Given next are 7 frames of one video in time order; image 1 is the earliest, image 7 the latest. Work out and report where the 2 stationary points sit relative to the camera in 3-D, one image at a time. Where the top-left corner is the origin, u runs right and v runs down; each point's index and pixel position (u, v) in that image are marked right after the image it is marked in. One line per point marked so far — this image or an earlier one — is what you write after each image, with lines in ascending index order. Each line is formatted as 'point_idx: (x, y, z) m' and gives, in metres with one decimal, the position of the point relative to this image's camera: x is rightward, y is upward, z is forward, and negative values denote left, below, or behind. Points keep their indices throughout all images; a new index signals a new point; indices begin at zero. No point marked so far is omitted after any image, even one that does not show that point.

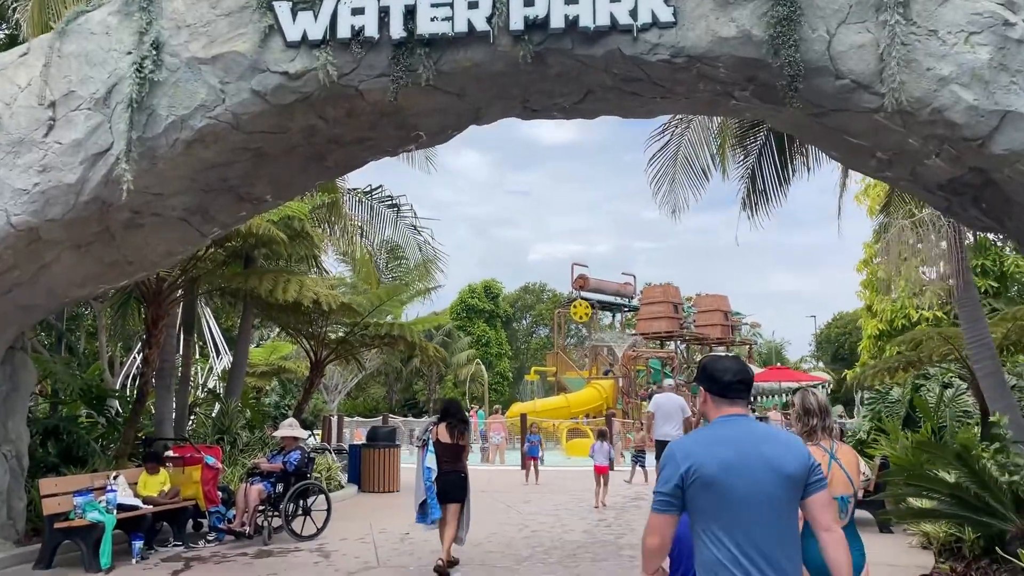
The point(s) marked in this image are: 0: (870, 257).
0: (+6.7, +0.6, +15.0) m
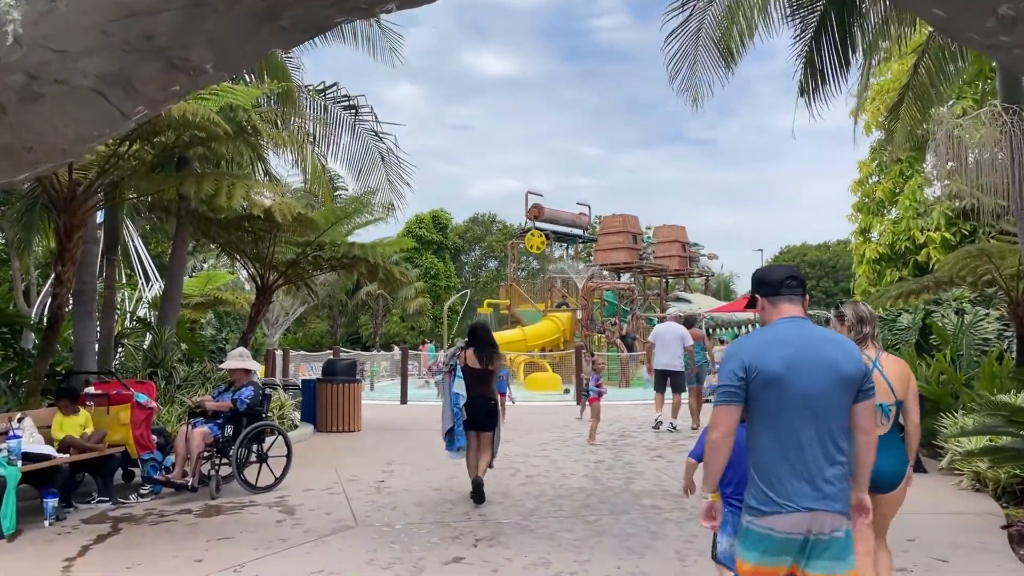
0: (+6.1, +1.9, +14.0) m
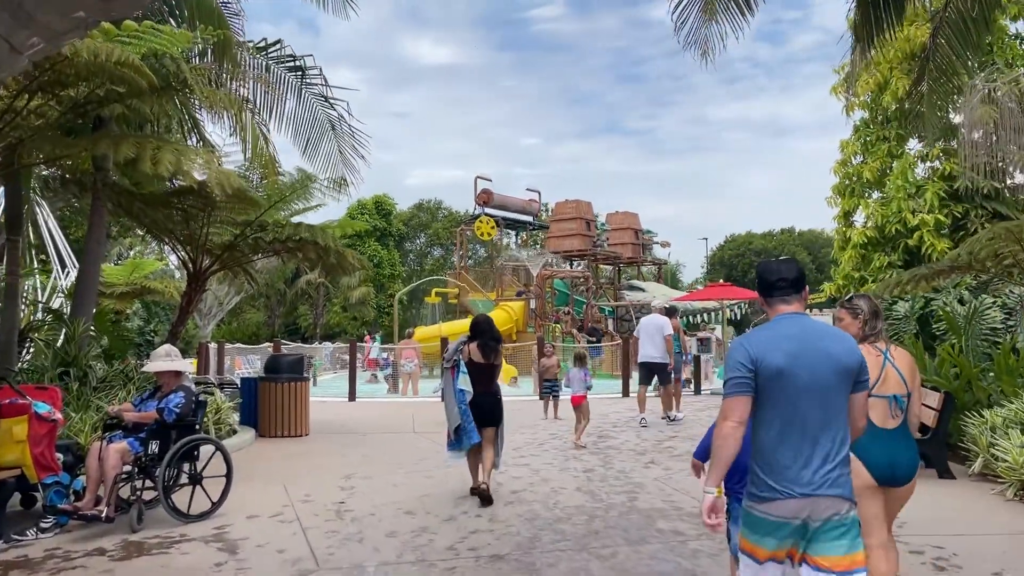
0: (+5.5, +2.2, +13.3) m
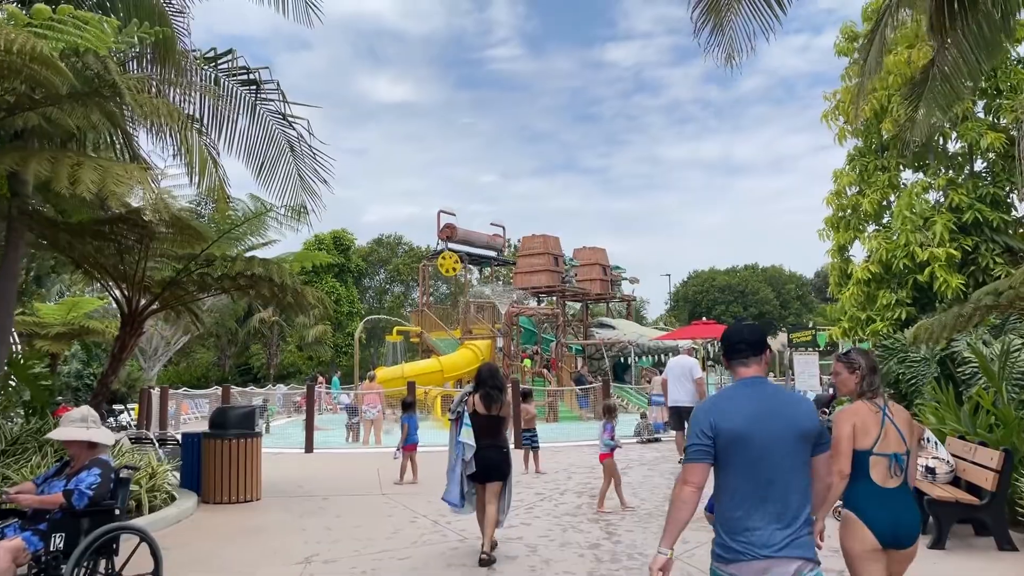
0: (+5.1, +1.6, +12.6) m
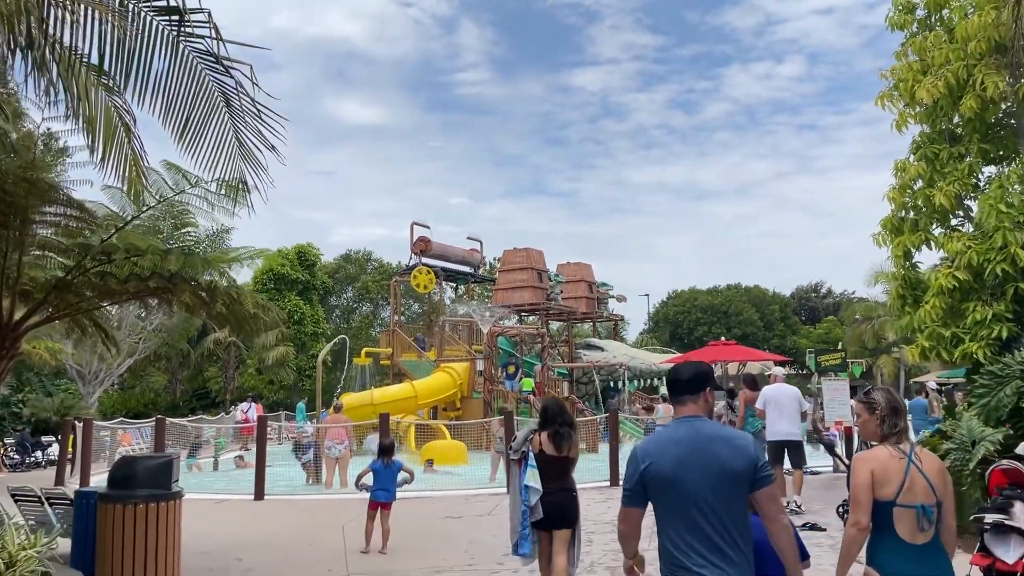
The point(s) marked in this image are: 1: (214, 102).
0: (+5.1, +1.4, +10.5) m
1: (-2.4, +1.5, +6.4) m
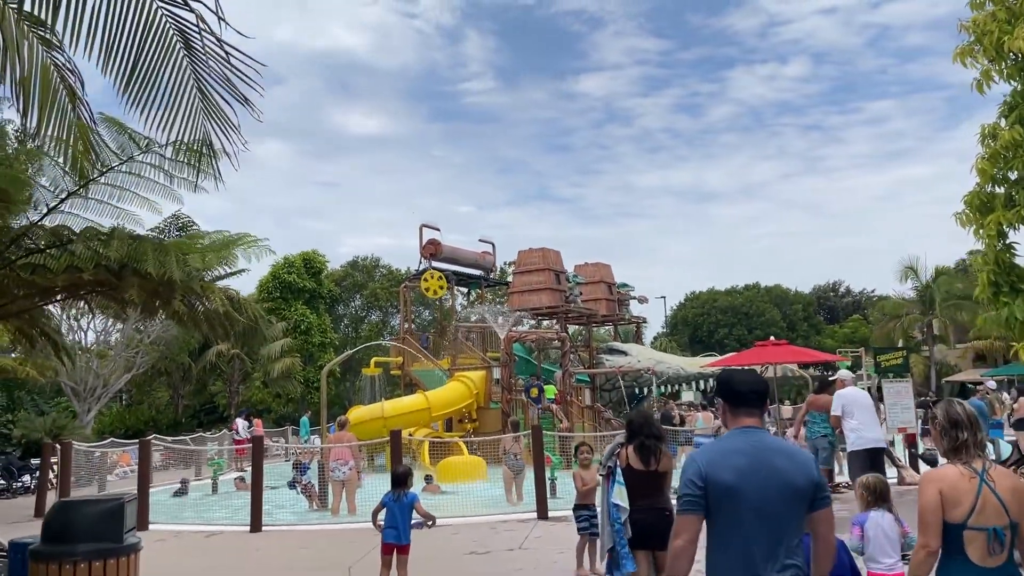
0: (+5.4, +1.6, +9.0) m
1: (-2.1, +1.5, +5.0) m
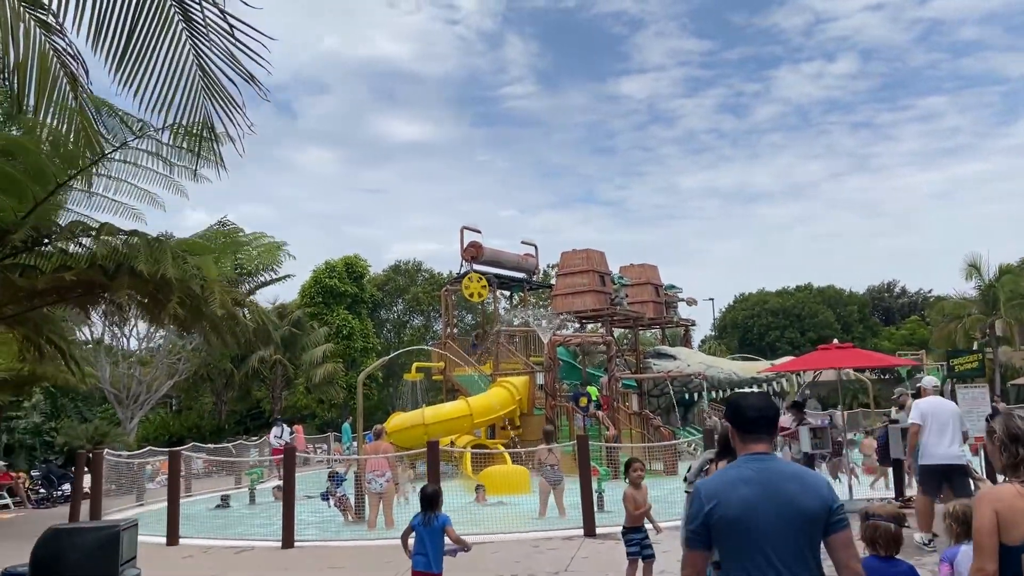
0: (+5.8, +1.6, +8.0) m
1: (-1.9, +1.5, +4.5) m
